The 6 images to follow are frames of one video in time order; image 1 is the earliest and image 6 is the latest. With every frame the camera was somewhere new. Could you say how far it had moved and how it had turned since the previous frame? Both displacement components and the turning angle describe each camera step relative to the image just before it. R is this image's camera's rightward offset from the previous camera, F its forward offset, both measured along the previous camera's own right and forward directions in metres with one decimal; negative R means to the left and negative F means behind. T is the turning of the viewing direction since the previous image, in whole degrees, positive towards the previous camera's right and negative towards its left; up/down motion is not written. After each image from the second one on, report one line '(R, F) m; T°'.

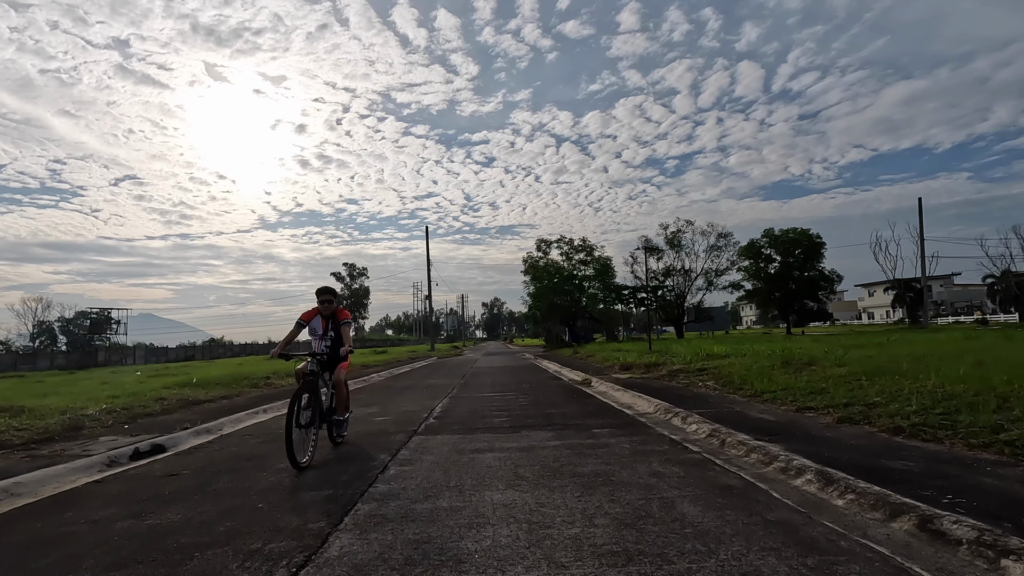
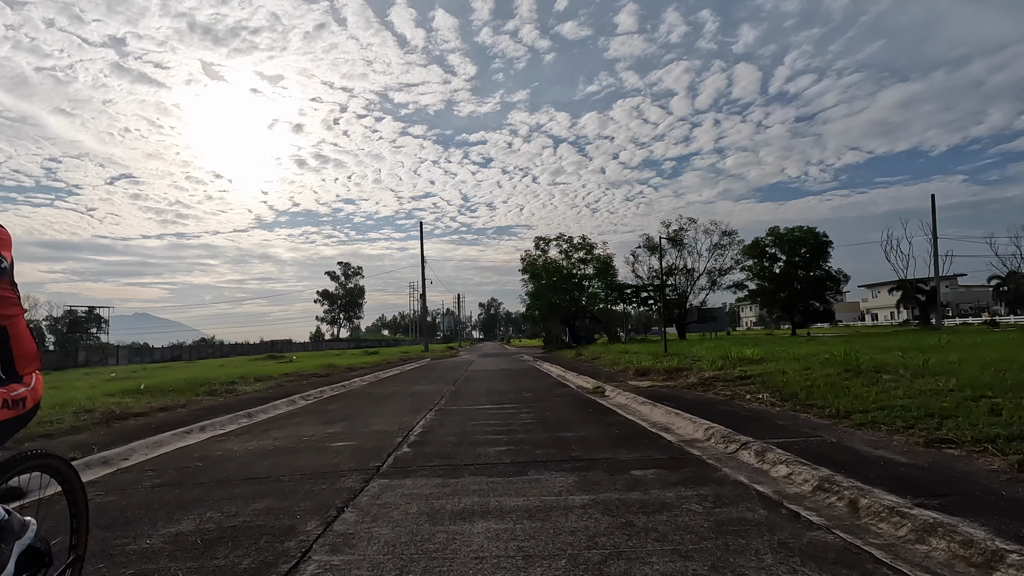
(-0.1, +2.8) m; 0°
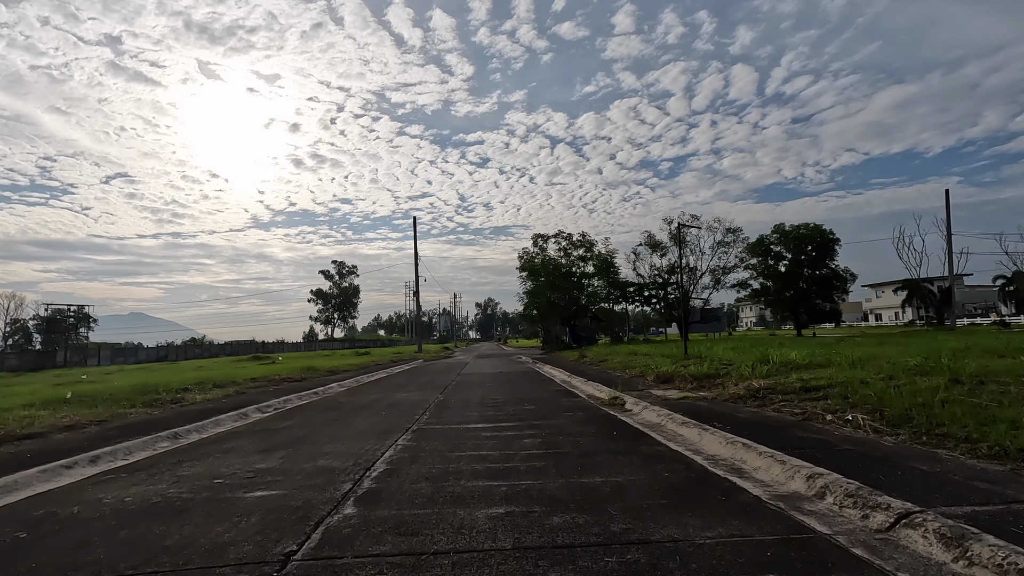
(0.0, +2.8) m; 0°
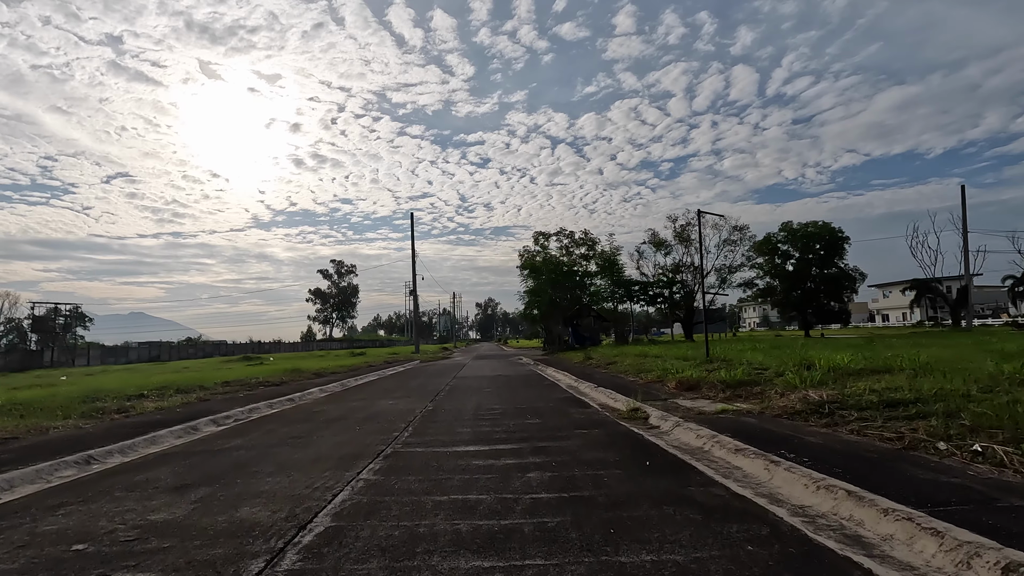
(0.0, +2.1) m; 0°
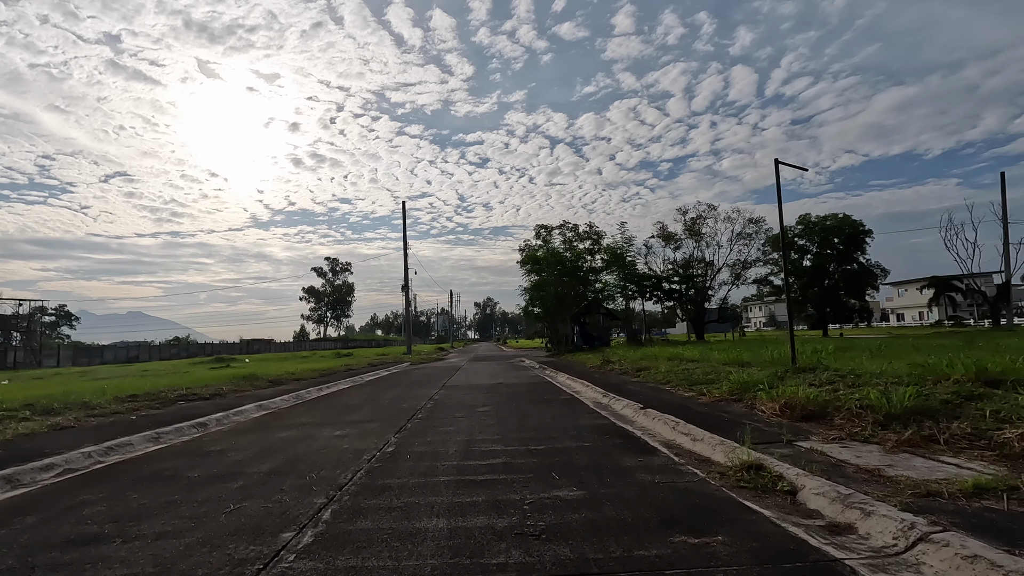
(-0.2, +5.0) m; 0°
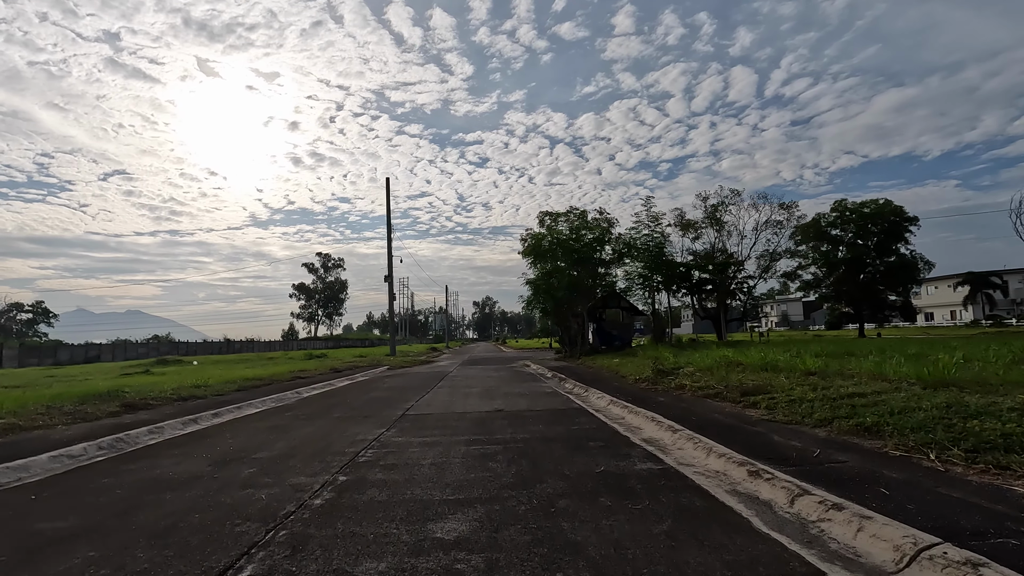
(-0.2, +8.2) m; 0°
